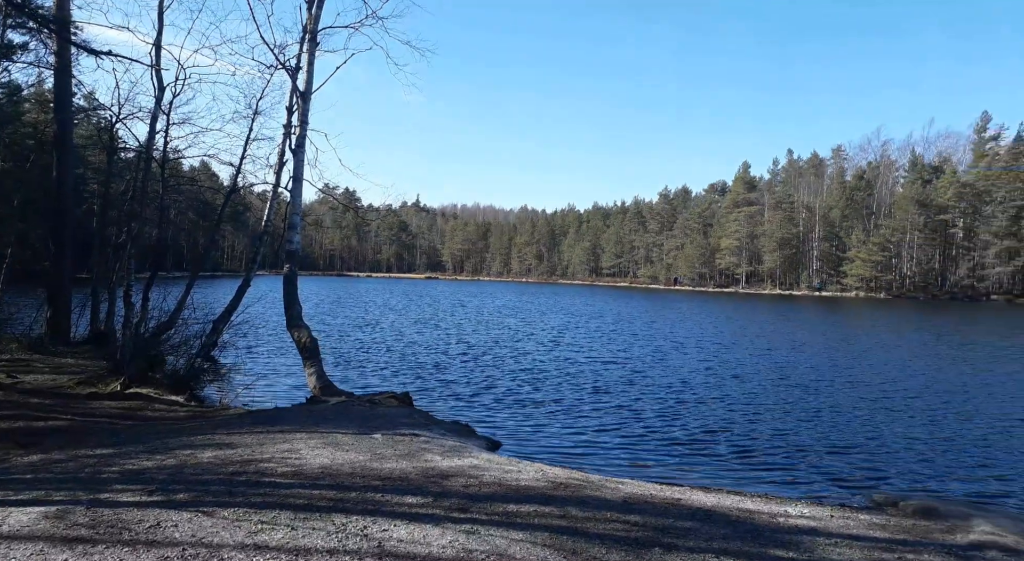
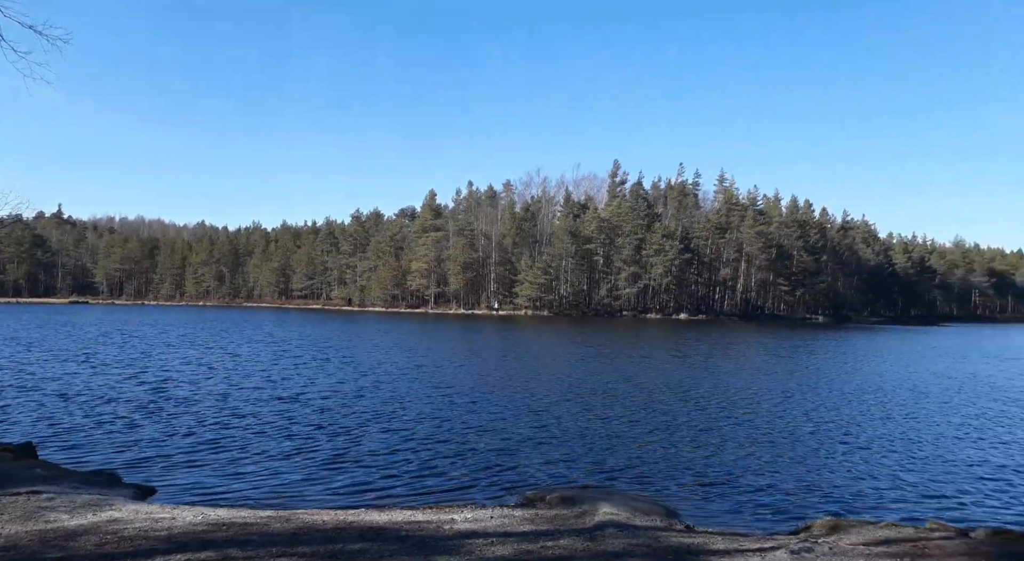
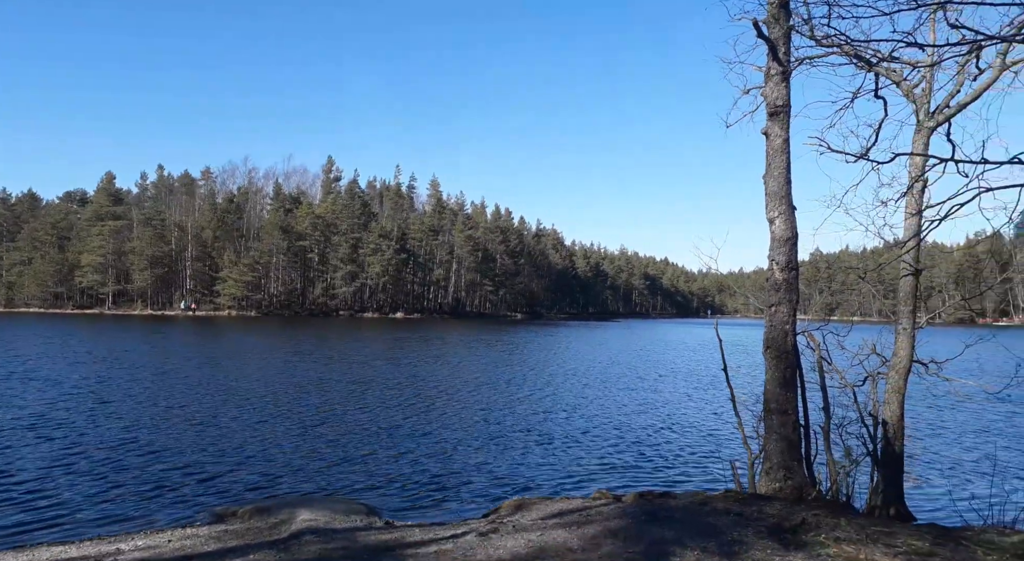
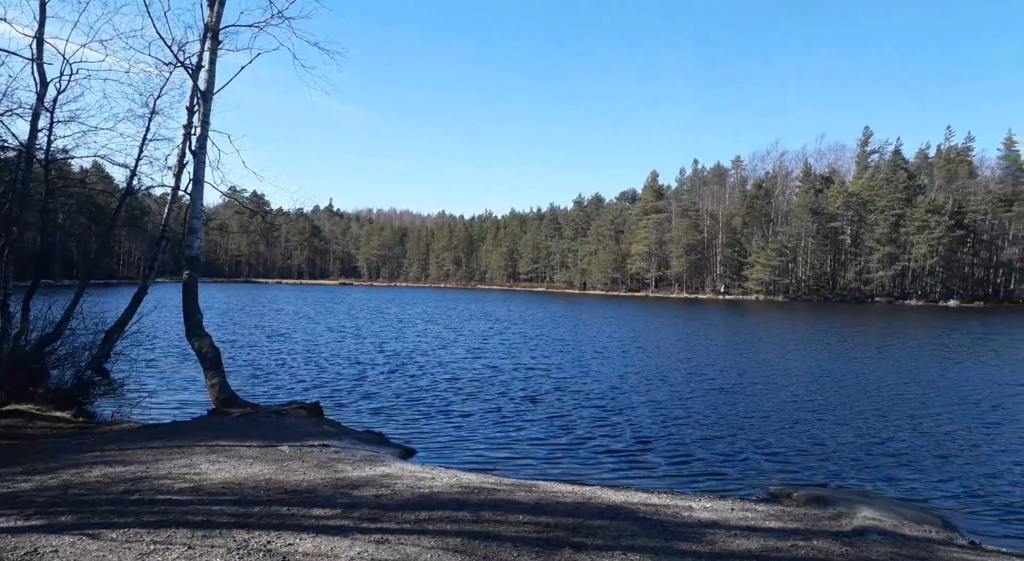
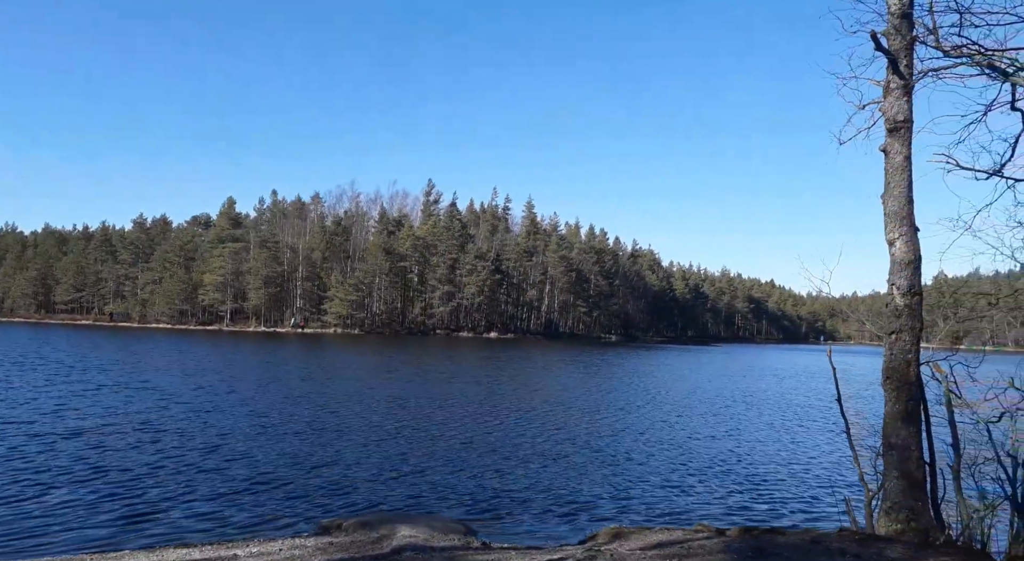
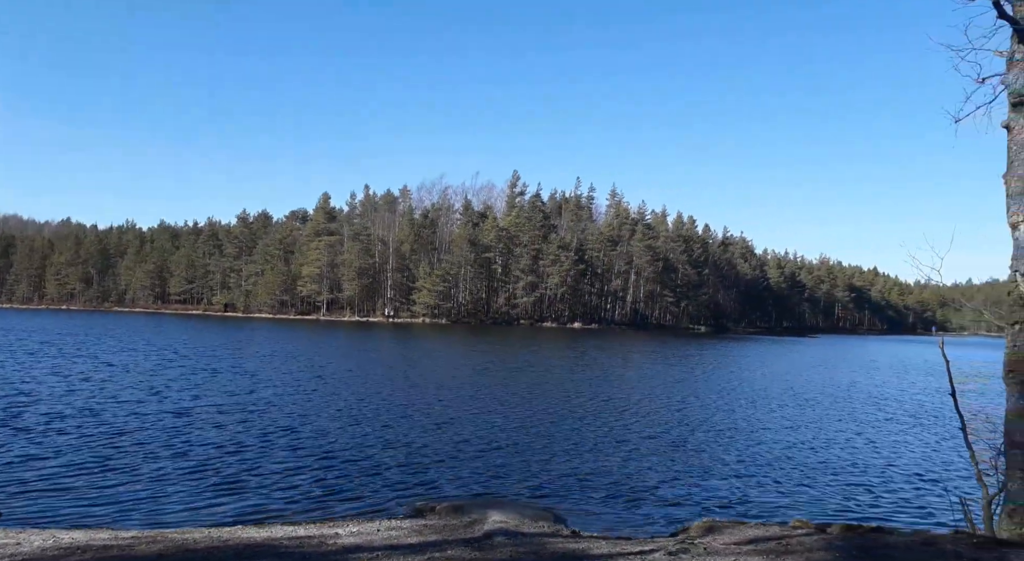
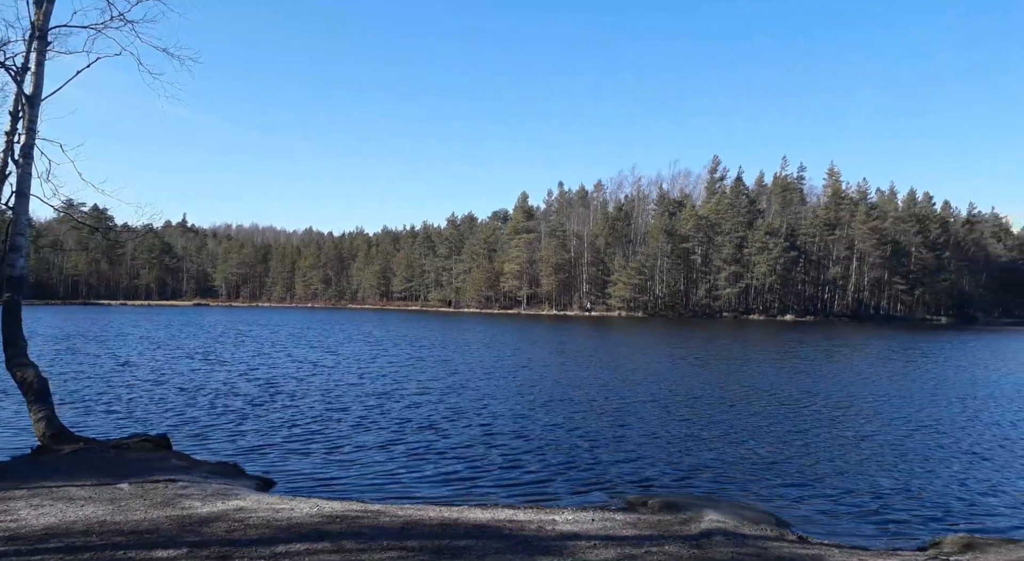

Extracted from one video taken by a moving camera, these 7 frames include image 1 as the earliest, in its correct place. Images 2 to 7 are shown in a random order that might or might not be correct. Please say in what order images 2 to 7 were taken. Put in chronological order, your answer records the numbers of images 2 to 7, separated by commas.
4, 7, 2, 6, 5, 3
